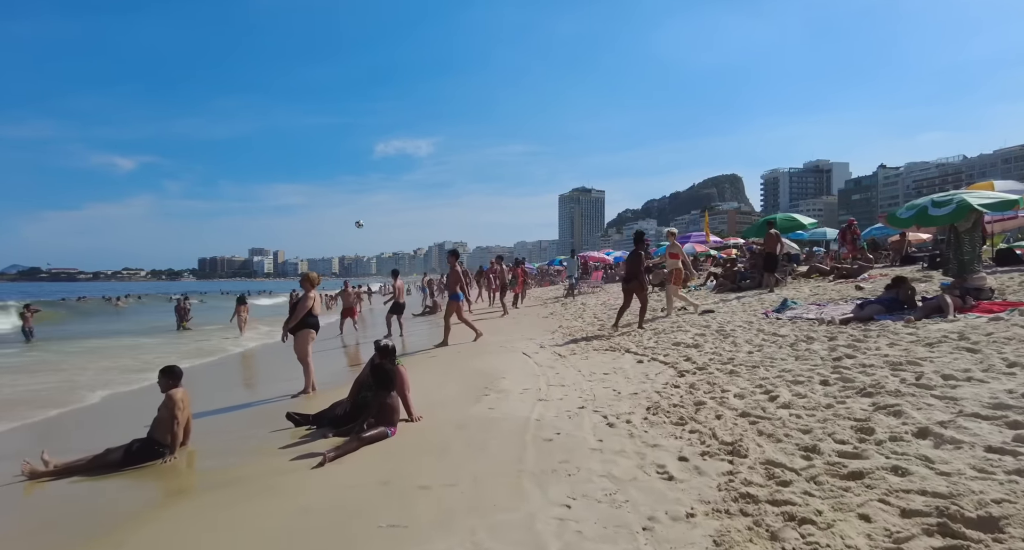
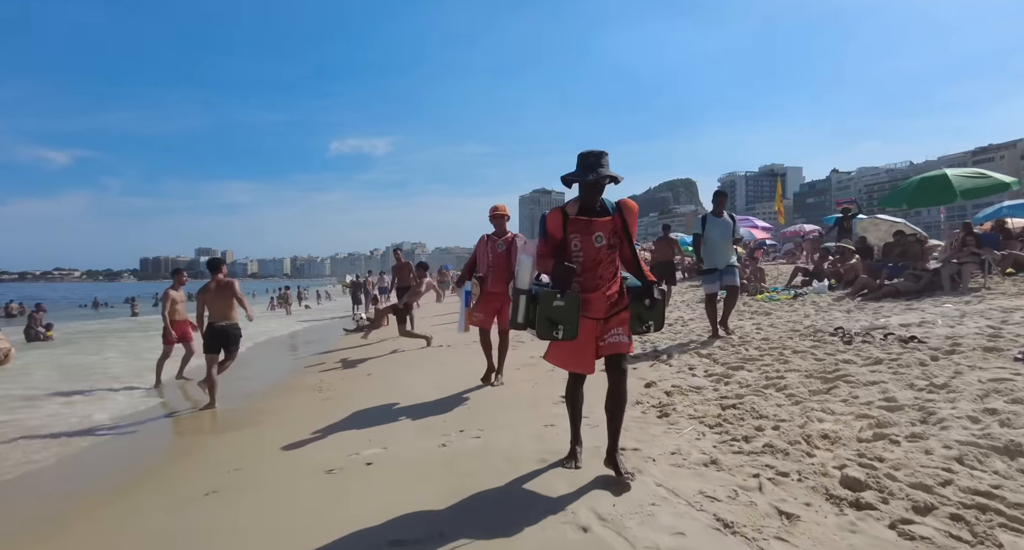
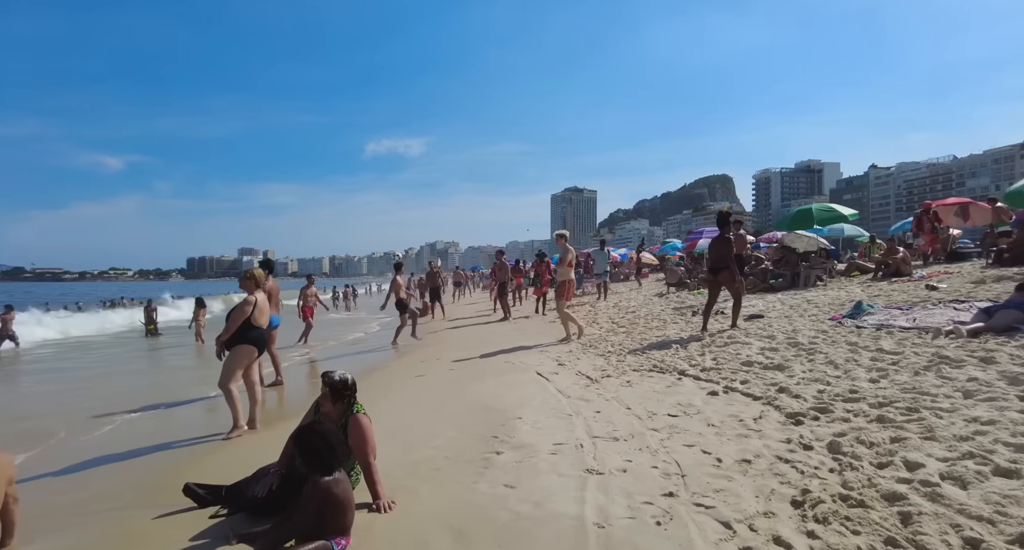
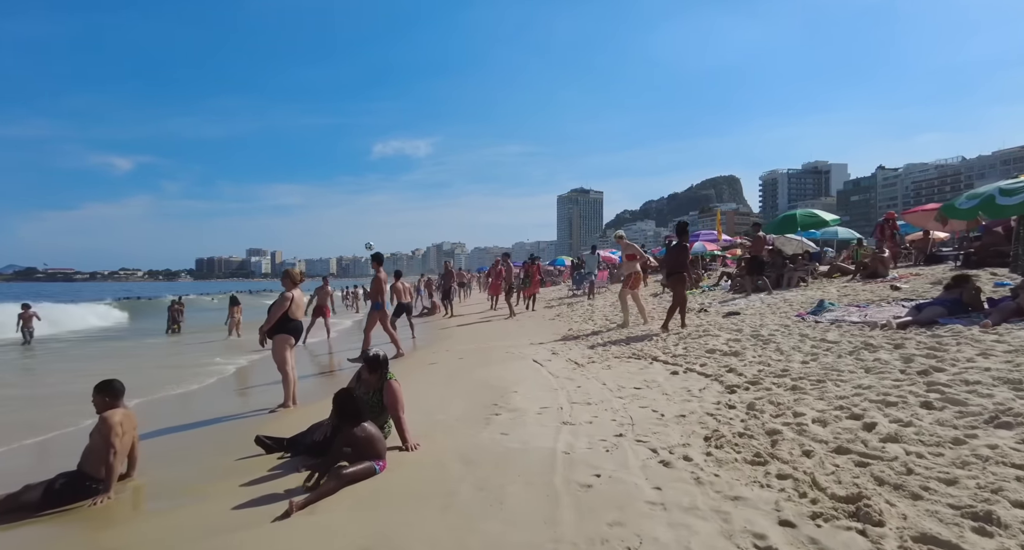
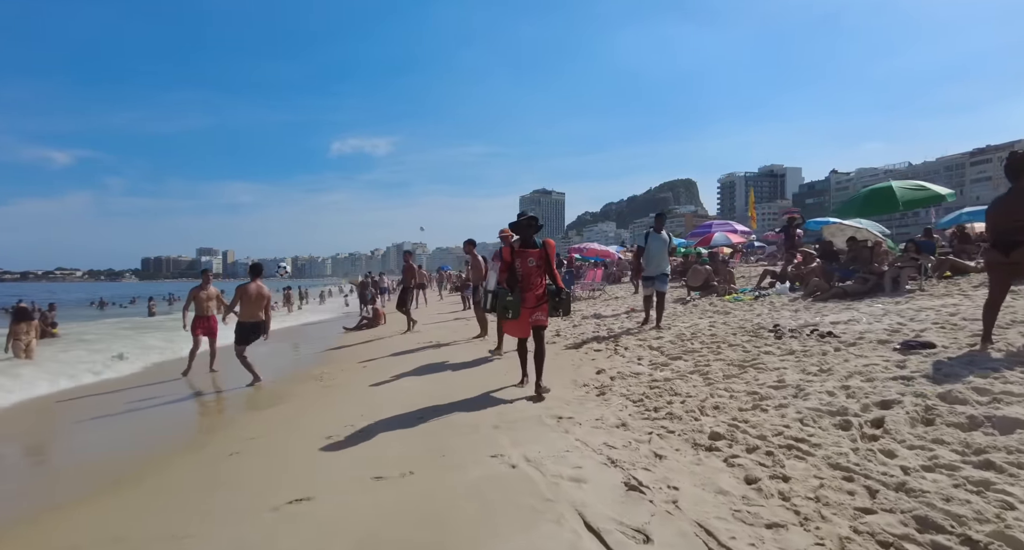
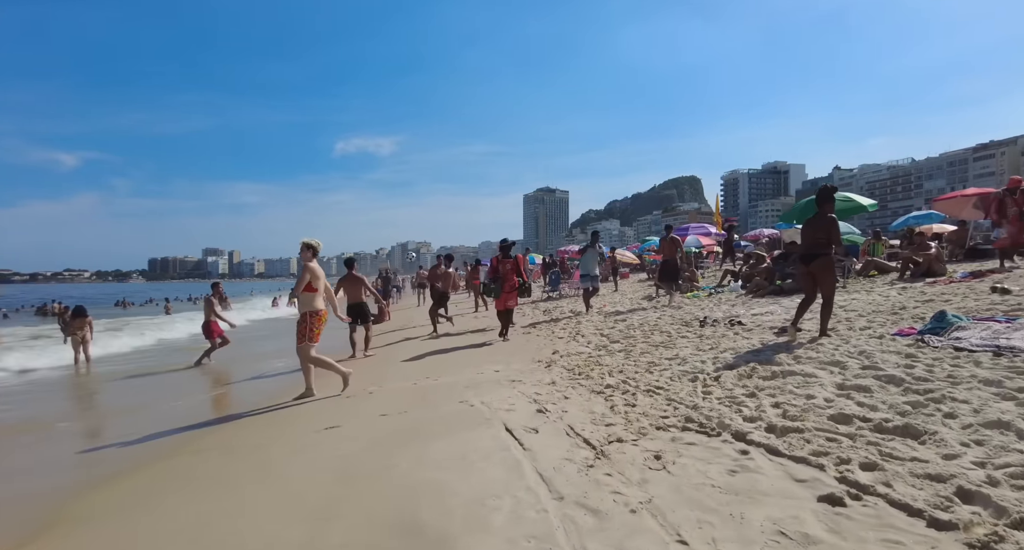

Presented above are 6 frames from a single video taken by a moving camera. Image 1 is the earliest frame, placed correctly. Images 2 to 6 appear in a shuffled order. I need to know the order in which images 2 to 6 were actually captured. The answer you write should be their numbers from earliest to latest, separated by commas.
4, 3, 6, 5, 2
